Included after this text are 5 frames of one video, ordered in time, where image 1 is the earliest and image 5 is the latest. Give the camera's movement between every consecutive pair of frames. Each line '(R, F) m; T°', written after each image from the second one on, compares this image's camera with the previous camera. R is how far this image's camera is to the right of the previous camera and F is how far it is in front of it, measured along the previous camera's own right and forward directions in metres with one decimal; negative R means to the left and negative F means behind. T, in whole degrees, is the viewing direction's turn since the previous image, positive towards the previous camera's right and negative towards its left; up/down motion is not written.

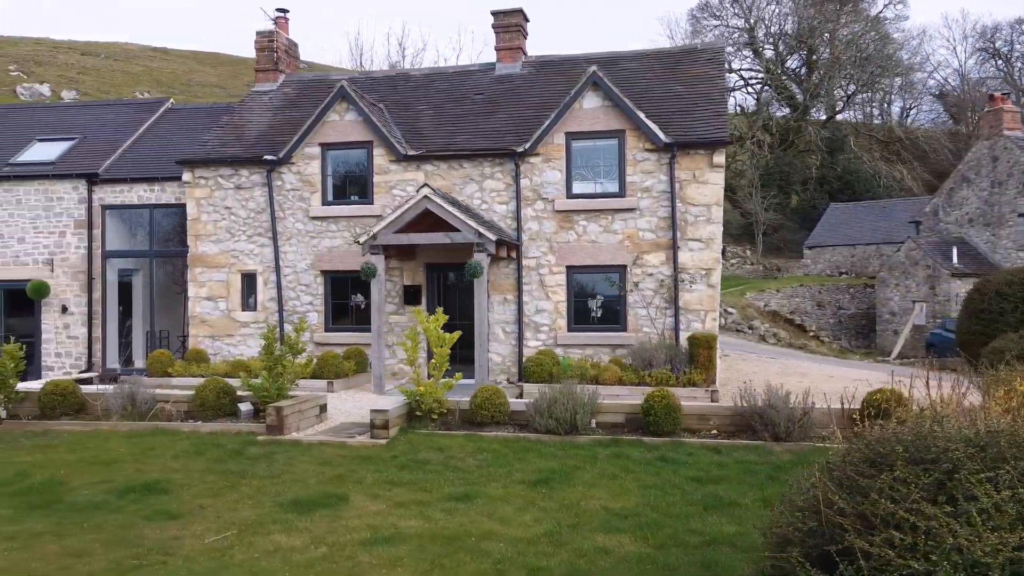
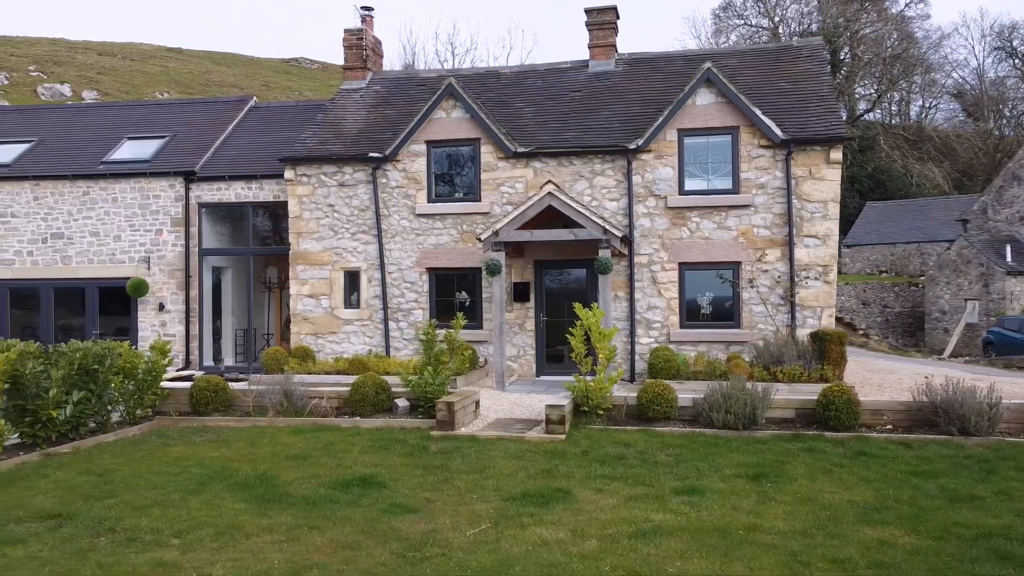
(-2.2, 0.0) m; 0°
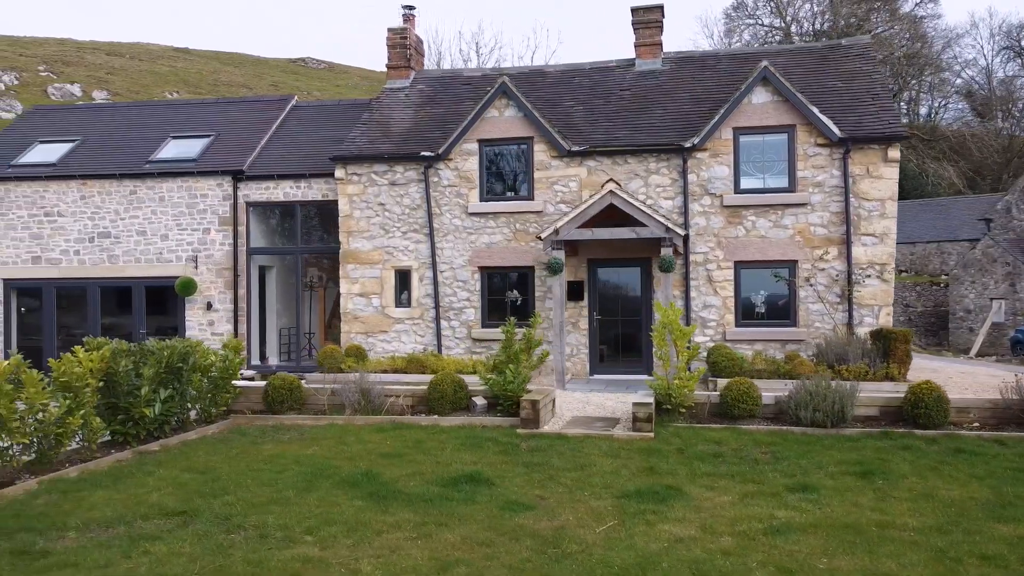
(-1.1, 0.0) m; 0°
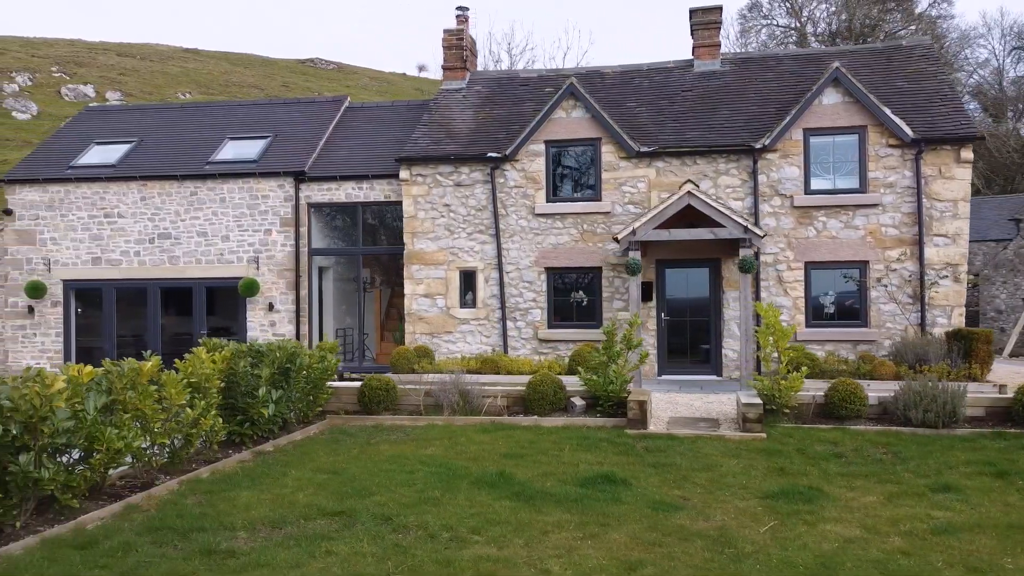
(-1.4, 0.0) m; 0°
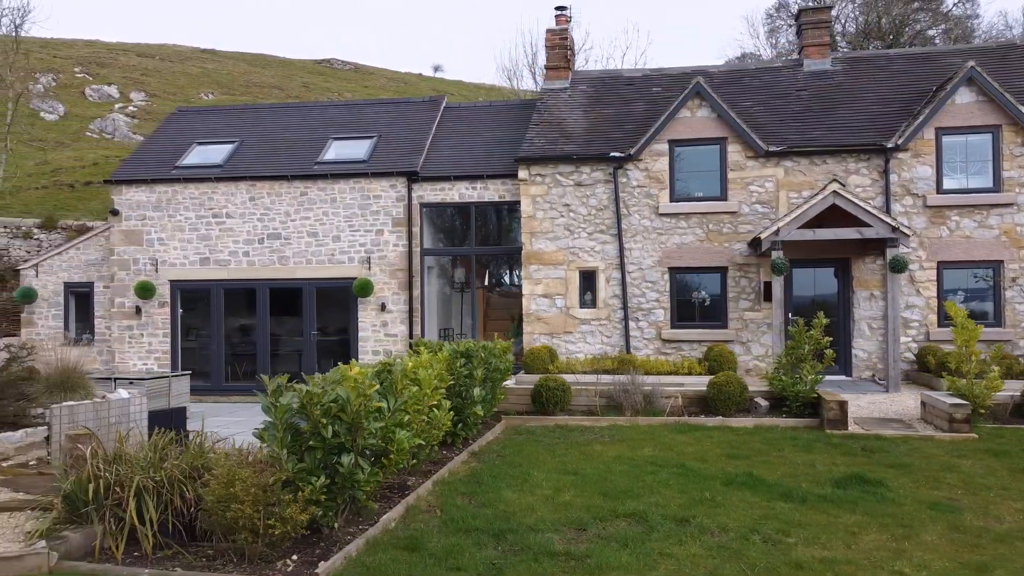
(-2.6, 0.0) m; 0°
